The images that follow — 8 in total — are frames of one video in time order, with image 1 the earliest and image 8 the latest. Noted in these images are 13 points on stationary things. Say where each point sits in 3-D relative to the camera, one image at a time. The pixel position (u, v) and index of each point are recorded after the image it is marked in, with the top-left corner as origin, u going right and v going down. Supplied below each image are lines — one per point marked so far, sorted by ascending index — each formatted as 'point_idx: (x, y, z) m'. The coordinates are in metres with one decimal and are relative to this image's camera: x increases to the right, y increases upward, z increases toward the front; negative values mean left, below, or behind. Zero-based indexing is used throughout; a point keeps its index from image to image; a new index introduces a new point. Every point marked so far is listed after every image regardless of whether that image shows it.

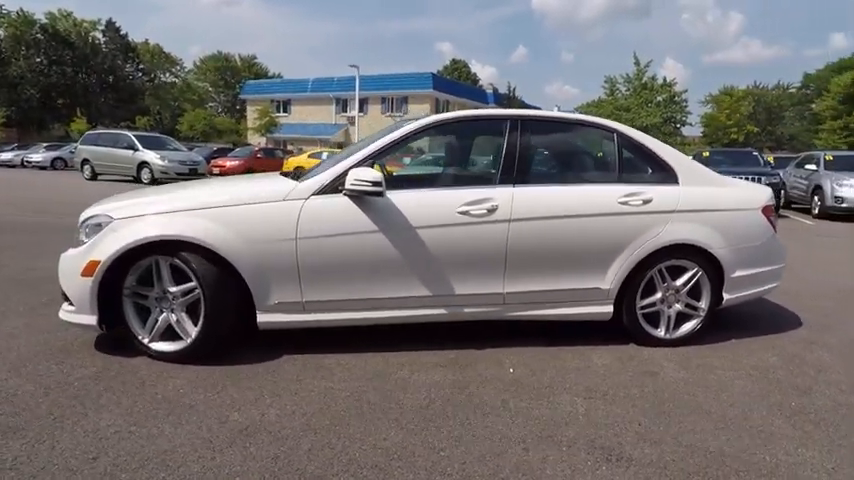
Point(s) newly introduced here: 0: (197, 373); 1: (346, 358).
0: (-2.0, -1.1, +4.0) m
1: (-0.8, -1.1, +4.4) m
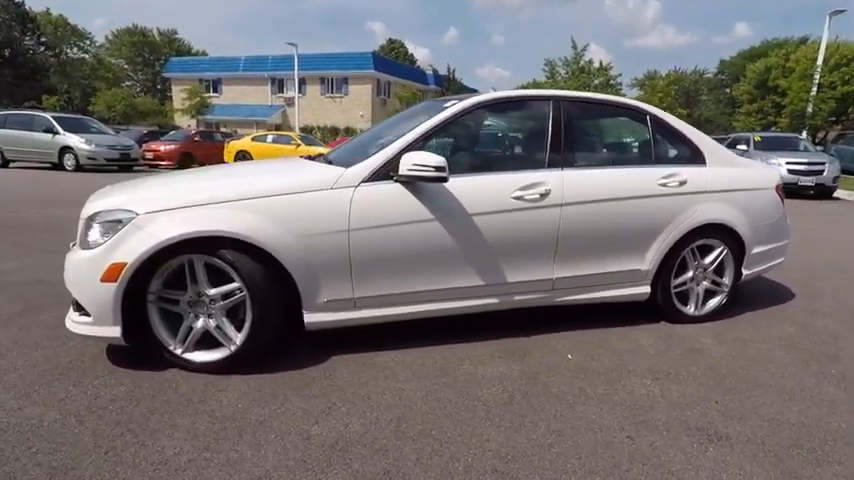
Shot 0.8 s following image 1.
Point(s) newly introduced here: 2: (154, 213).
0: (-1.4, -1.1, +3.6) m
1: (-0.2, -1.0, +4.1) m
2: (-2.1, +0.2, +3.6) m
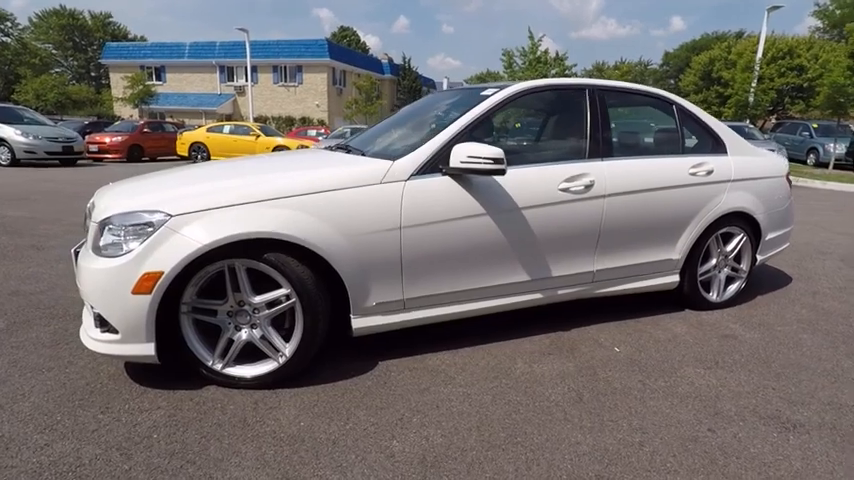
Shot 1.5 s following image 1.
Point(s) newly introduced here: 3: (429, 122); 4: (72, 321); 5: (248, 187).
0: (-0.9, -1.1, +3.3) m
1: (+0.2, -1.0, +3.9) m
2: (-1.6, +0.2, +3.2) m
3: (0.0, +1.0, +4.2) m
4: (-3.3, -0.7, +4.3) m
5: (-1.3, +0.4, +3.3) m
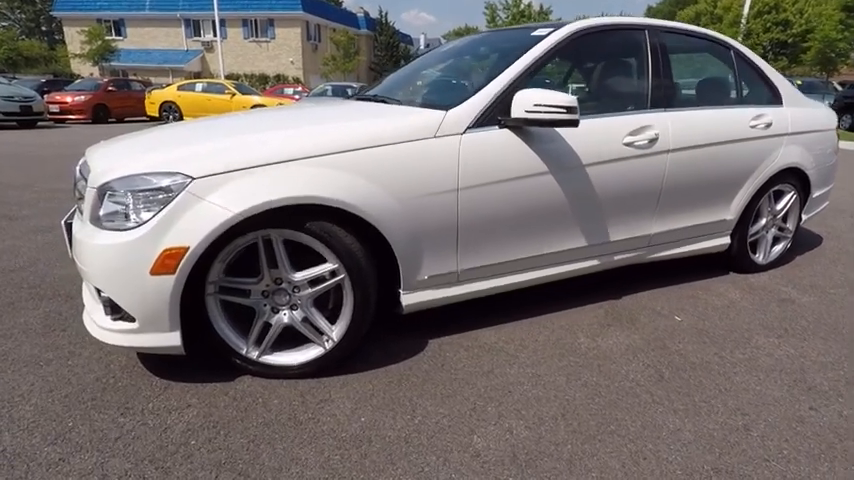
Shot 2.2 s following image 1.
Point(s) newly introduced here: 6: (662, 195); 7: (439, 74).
0: (-0.5, -0.9, +2.9) m
1: (+0.6, -0.7, +3.5) m
2: (-1.2, +0.4, +2.6) m
3: (+0.4, +1.3, +3.6) m
4: (-2.9, -0.5, +3.8) m
5: (-0.9, +0.6, +2.8) m
6: (+2.0, +0.4, +4.0) m
7: (+0.1, +1.3, +3.7) m
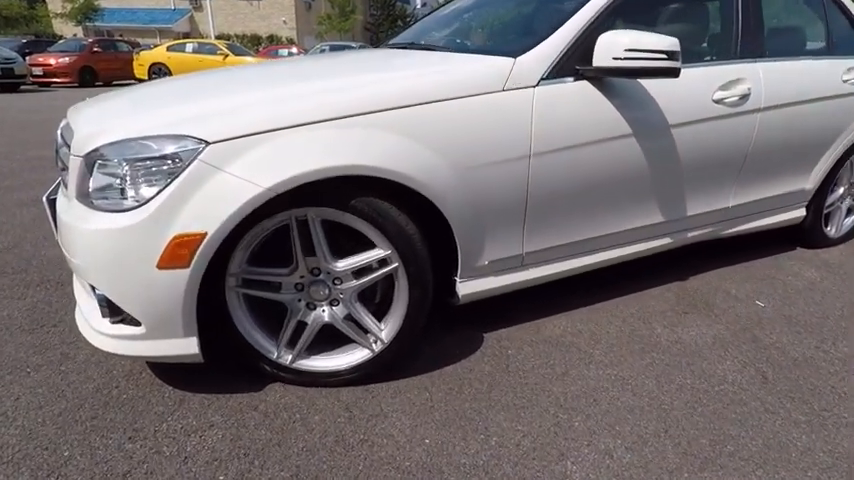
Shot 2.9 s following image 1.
0: (-0.1, -0.8, +2.4) m
1: (+0.9, -0.6, +3.0) m
2: (-0.8, +0.4, +2.0) m
3: (+0.7, +1.5, +3.0) m
4: (-2.6, -0.3, +3.2) m
5: (-0.5, +0.7, +2.2) m
6: (+2.3, +0.6, +3.4) m
7: (+0.4, +1.5, +3.1) m
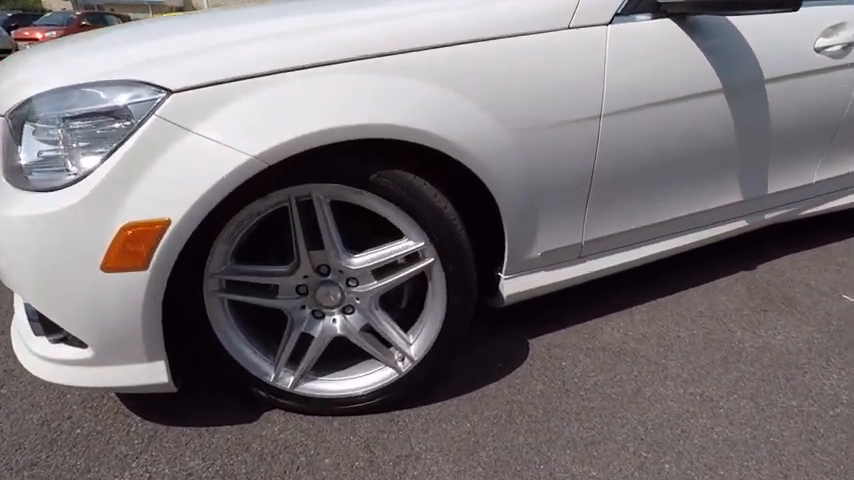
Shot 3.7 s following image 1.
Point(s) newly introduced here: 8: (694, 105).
0: (+0.1, -0.7, +1.8) m
1: (+1.1, -0.5, +2.5) m
2: (-0.7, +0.5, +1.4) m
3: (+0.8, +1.6, +2.4) m
4: (-2.4, -0.3, +2.7) m
5: (-0.4, +0.7, +1.6) m
6: (+2.5, +0.7, +2.8) m
7: (+0.6, +1.6, +2.5) m
8: (+1.2, +0.6, +2.1) m
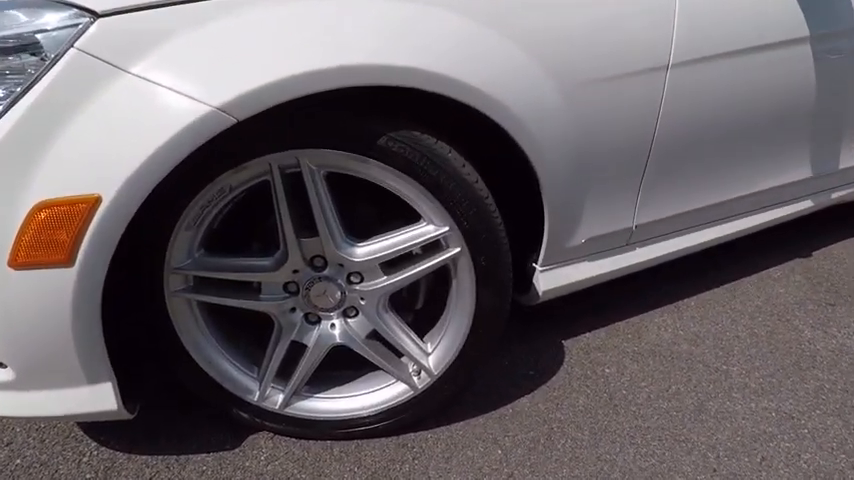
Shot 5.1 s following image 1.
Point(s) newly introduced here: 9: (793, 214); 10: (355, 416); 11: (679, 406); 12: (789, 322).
0: (+0.1, -0.7, +1.5) m
1: (+1.2, -0.4, +2.1) m
2: (-0.6, +0.5, +1.0) m
3: (+0.9, +1.6, +1.9) m
4: (-2.3, -0.2, +2.3) m
5: (-0.3, +0.7, +1.2) m
6: (+2.5, +0.8, +2.4) m
7: (+0.6, +1.6, +2.0) m
8: (+1.3, +0.7, +1.7) m
9: (+1.7, +0.1, +2.3) m
10: (-0.2, -0.5, +1.5) m
11: (+0.9, -0.6, +1.7) m
12: (+1.7, -0.4, +2.2) m
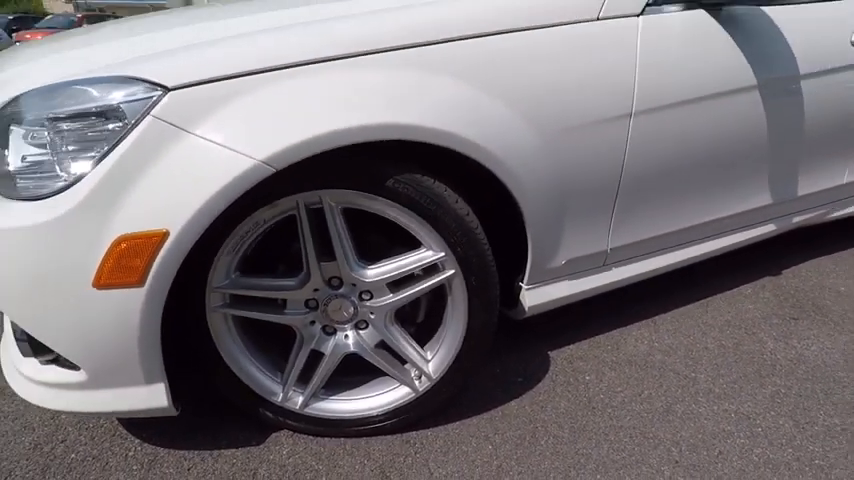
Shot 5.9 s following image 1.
0: (+0.1, -0.8, +1.7) m
1: (+1.2, -0.5, +2.4) m
2: (-0.6, +0.4, +1.3) m
3: (+0.9, +1.5, +2.2) m
4: (-2.3, -0.3, +2.6) m
5: (-0.3, +0.7, +1.5) m
6: (+2.5, +0.6, +2.7) m
7: (+0.6, +1.5, +2.4) m
8: (+1.3, +0.6, +2.0) m
9: (+1.7, 0.0, +2.6) m
10: (-0.2, -0.6, +1.7) m
11: (+0.9, -0.7, +1.9) m
12: (+1.7, -0.5, +2.4) m
